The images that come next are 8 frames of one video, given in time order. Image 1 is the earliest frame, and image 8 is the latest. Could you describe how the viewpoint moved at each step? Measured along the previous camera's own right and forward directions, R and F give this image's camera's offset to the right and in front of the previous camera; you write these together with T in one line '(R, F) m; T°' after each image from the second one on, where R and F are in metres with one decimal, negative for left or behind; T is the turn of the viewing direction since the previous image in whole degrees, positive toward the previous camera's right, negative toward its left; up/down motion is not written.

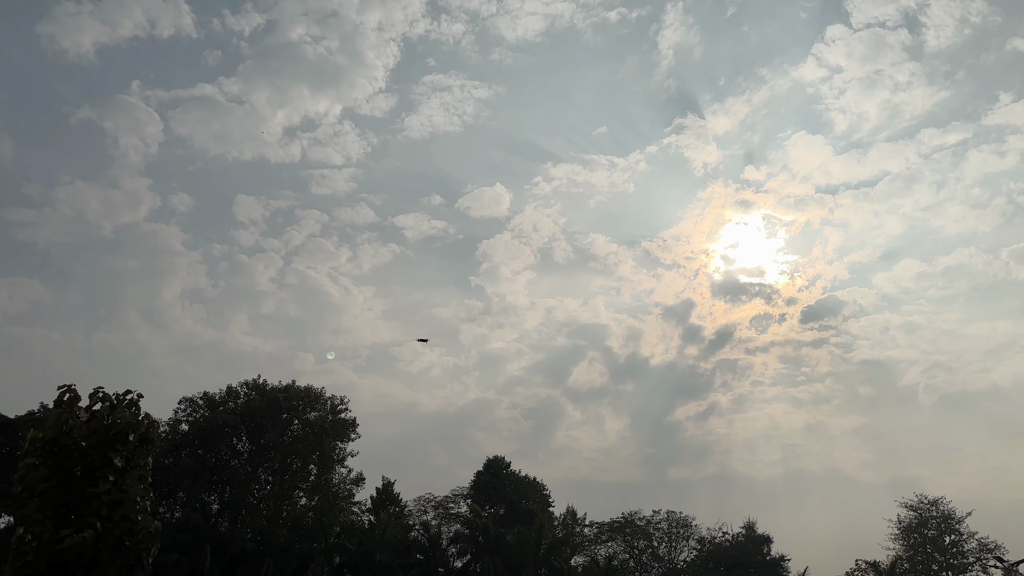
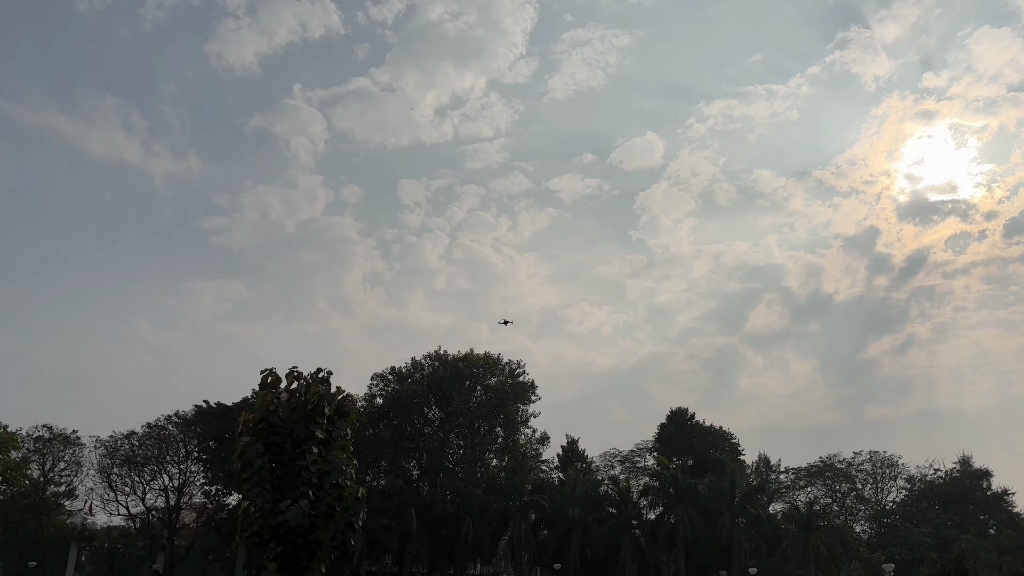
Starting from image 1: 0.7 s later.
(+0.6, -0.6) m; -12°
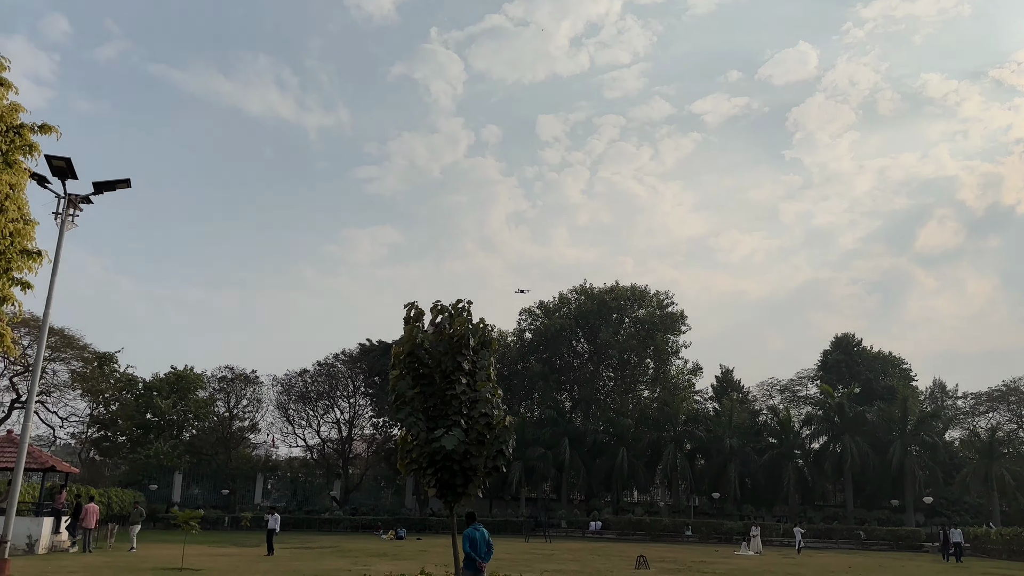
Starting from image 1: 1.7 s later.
(+0.2, +0.4) m; -11°
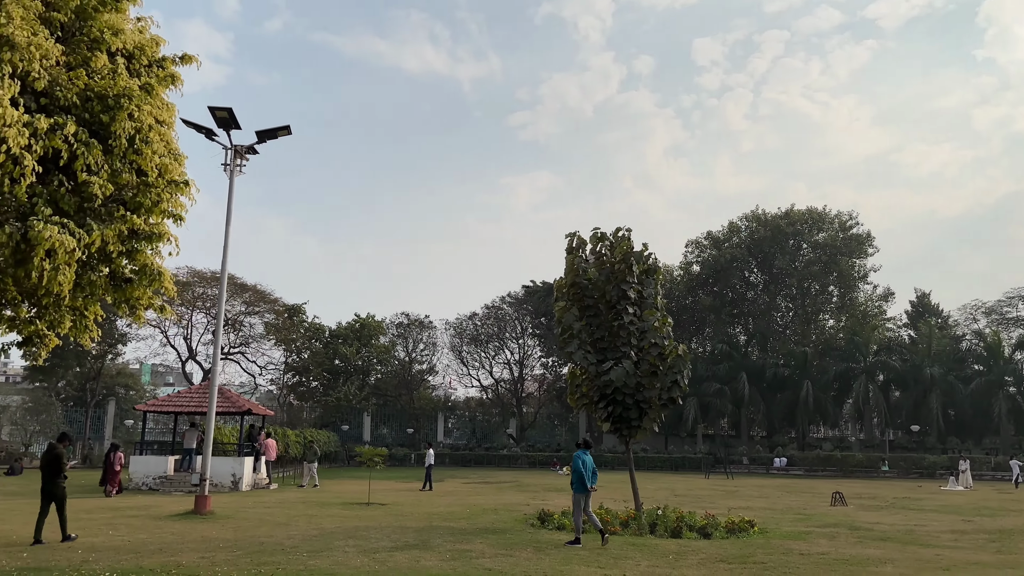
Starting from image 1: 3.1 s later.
(-0.1, +0.8) m; -12°
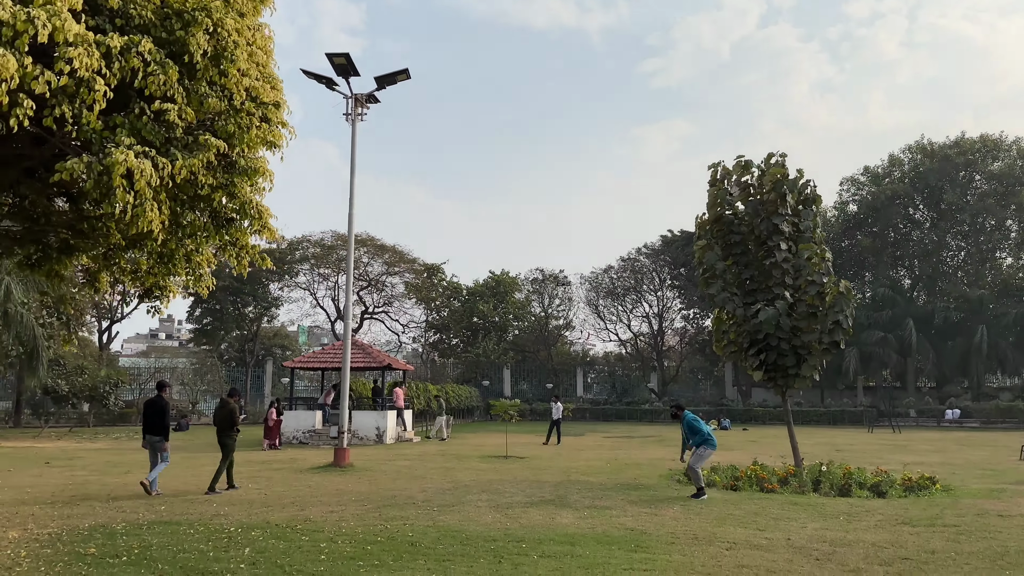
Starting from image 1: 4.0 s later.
(0.0, +0.9) m; -10°
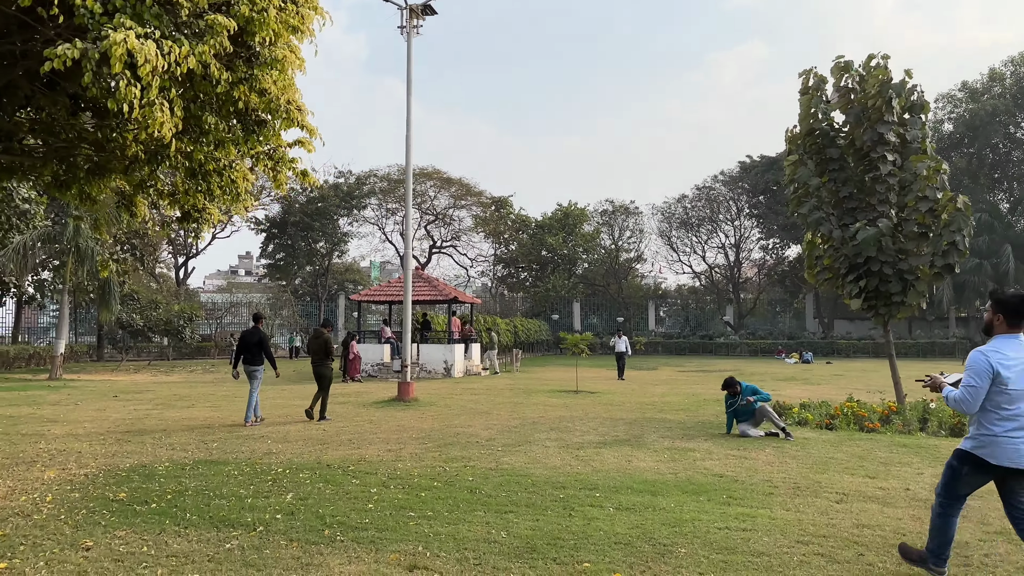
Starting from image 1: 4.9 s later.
(0.0, +0.9) m; -5°
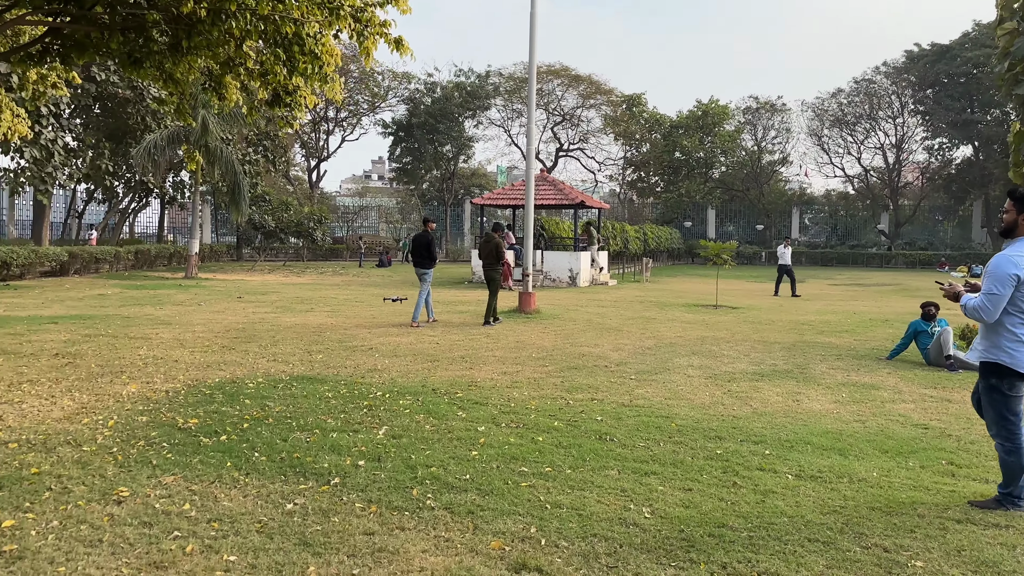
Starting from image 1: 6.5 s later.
(-0.1, +1.2) m; -9°
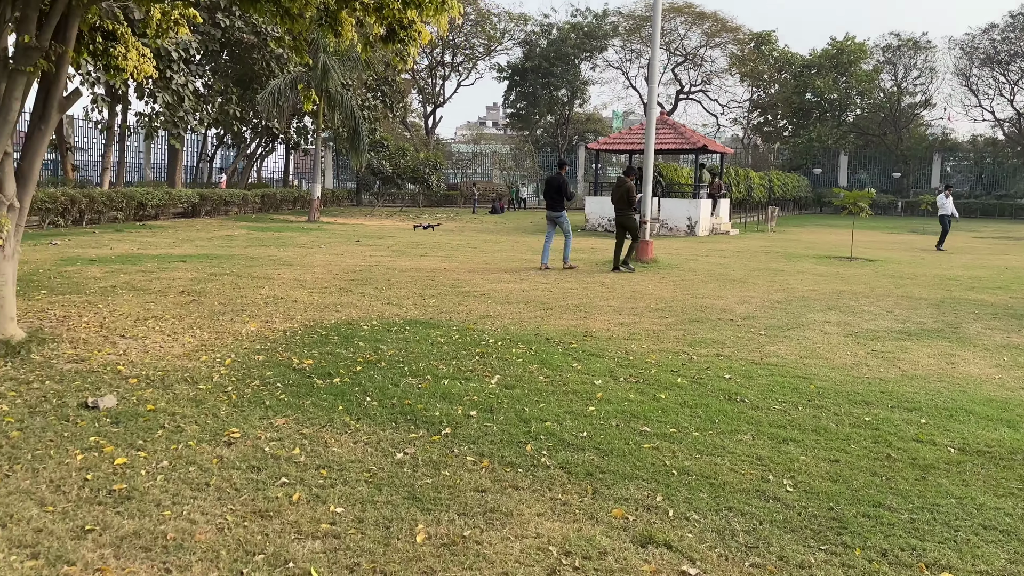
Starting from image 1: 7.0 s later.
(-0.1, +0.3) m; -8°
